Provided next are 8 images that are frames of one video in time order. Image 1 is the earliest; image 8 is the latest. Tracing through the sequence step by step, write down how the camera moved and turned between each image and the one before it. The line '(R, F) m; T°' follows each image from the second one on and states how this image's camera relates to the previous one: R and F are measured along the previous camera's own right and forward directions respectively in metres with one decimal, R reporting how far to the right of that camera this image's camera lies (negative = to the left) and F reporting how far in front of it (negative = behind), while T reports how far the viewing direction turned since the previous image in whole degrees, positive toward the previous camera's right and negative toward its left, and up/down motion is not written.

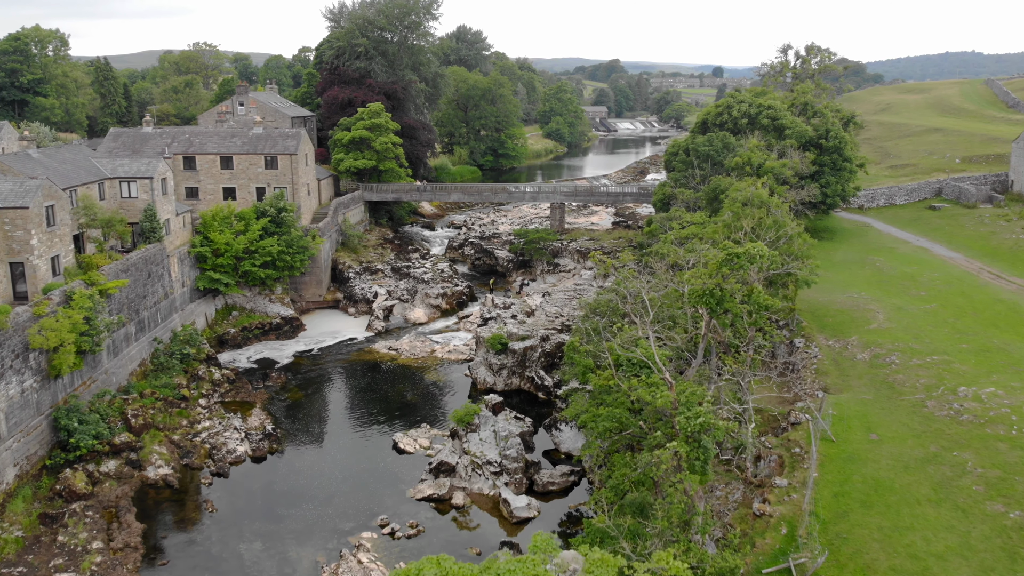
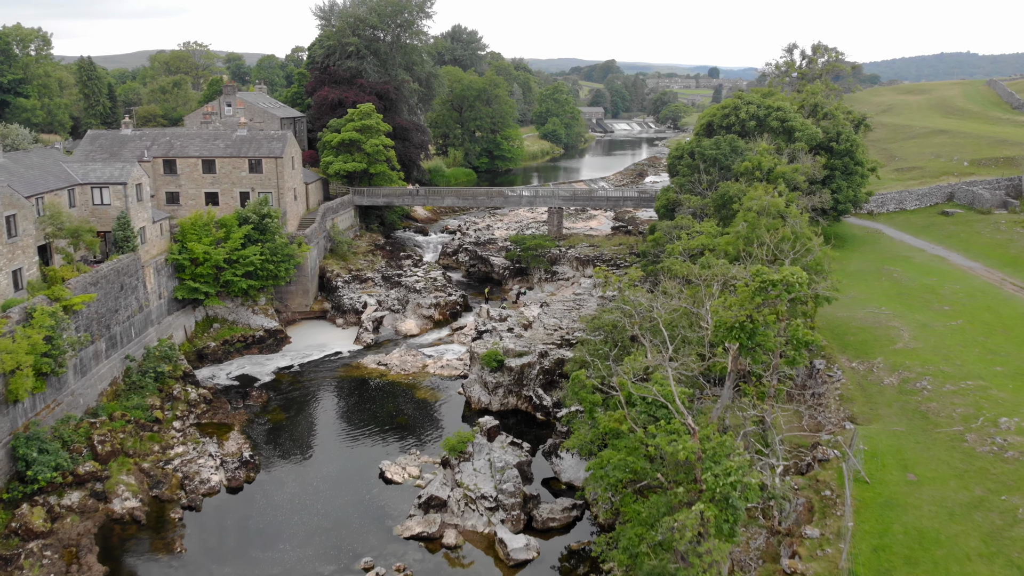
(0.0, +2.3) m; 0°
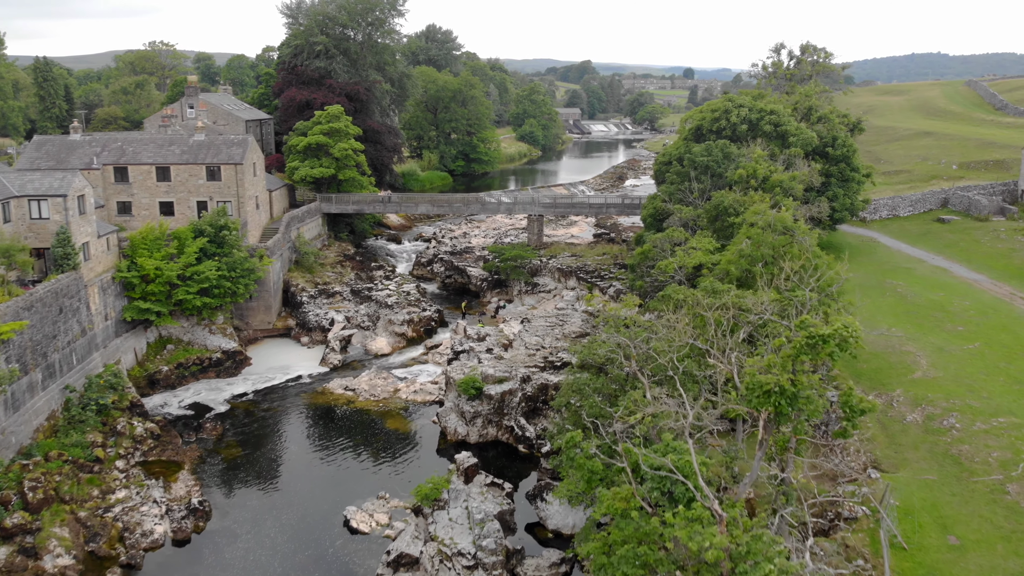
(-0.1, +2.9) m; +2°
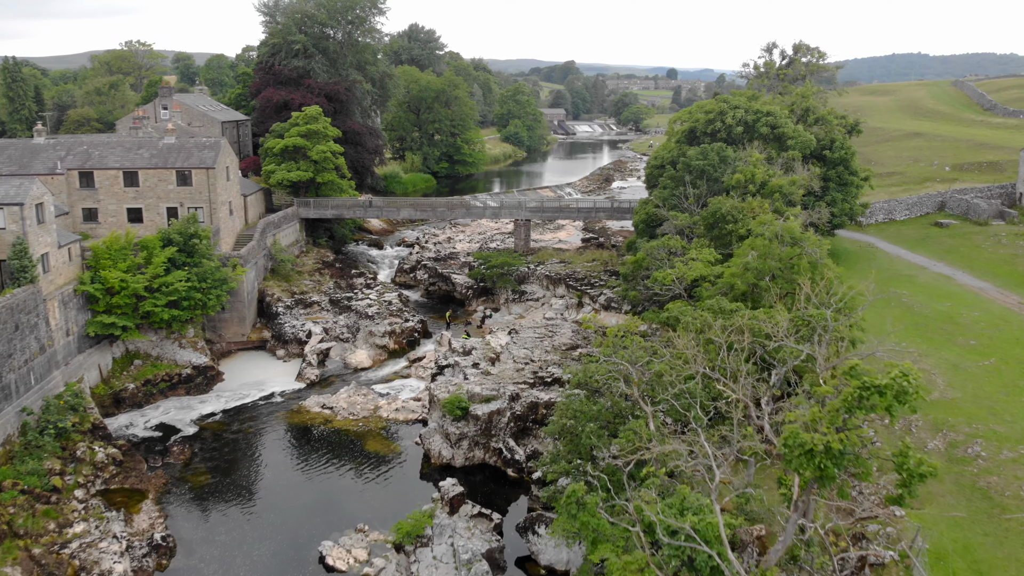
(-0.1, +1.9) m; +1°
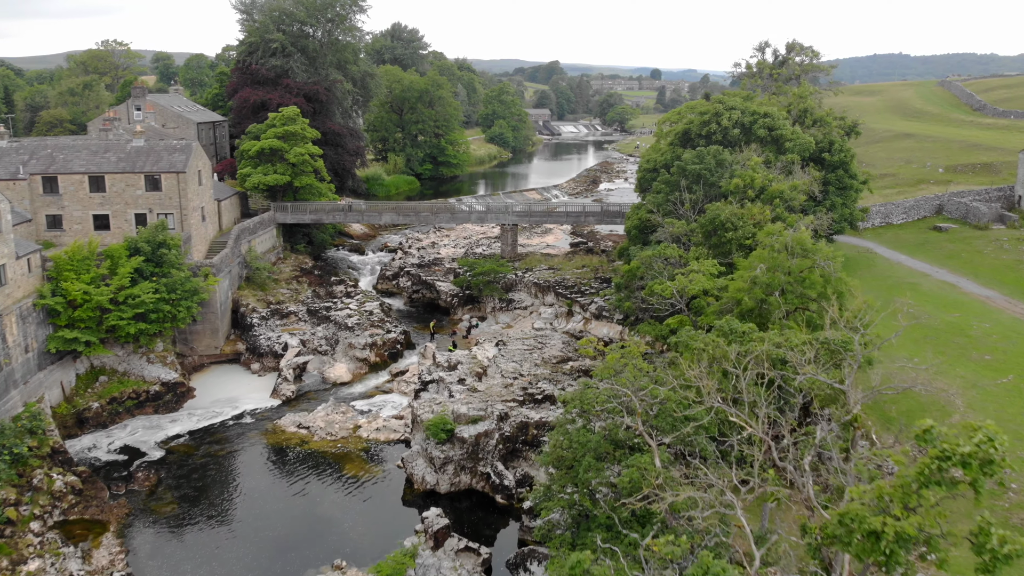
(-0.1, +1.8) m; +1°
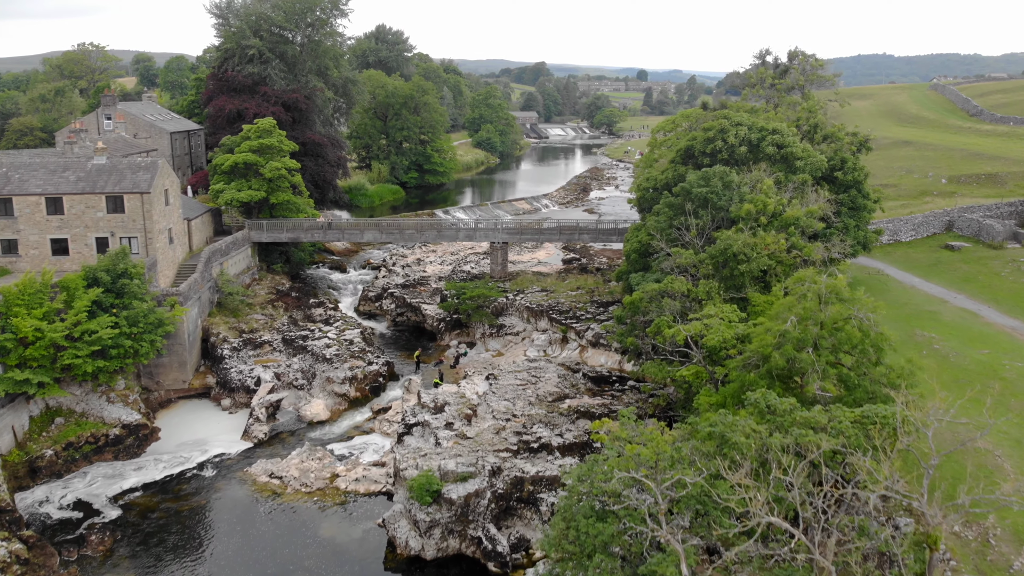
(-0.2, +2.7) m; +1°
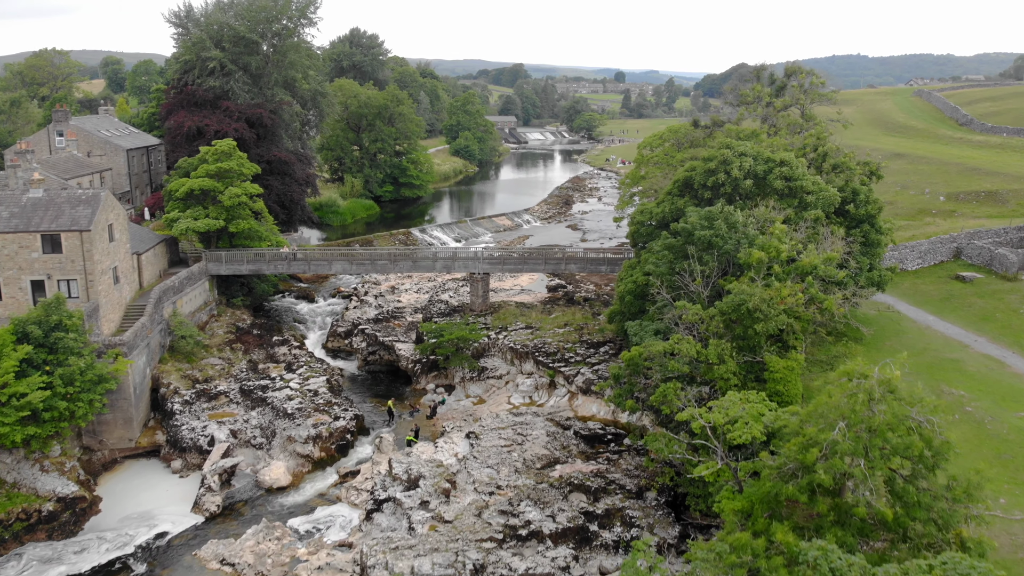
(-0.2, +3.5) m; +1°
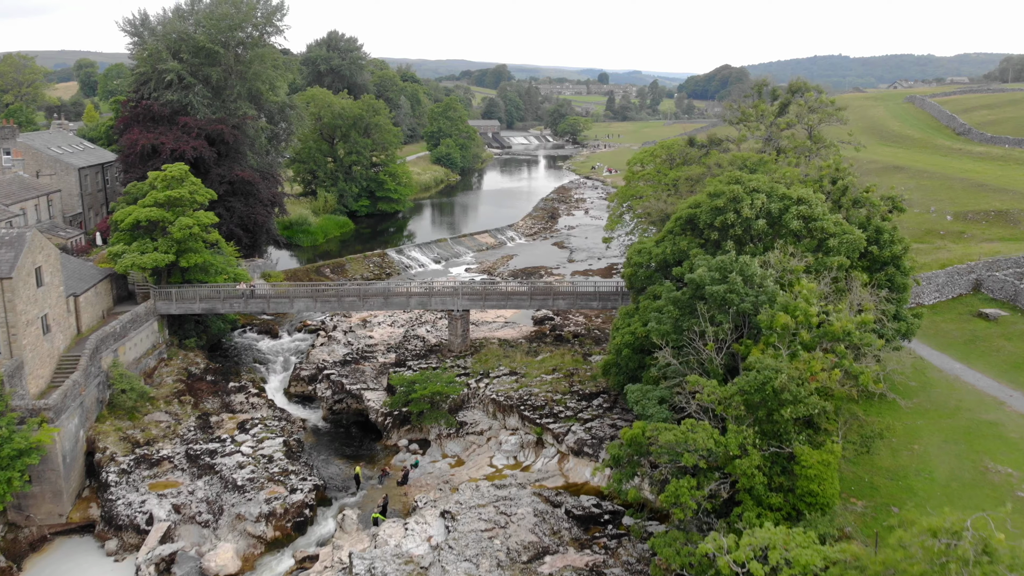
(+0.1, +4.0) m; +1°
